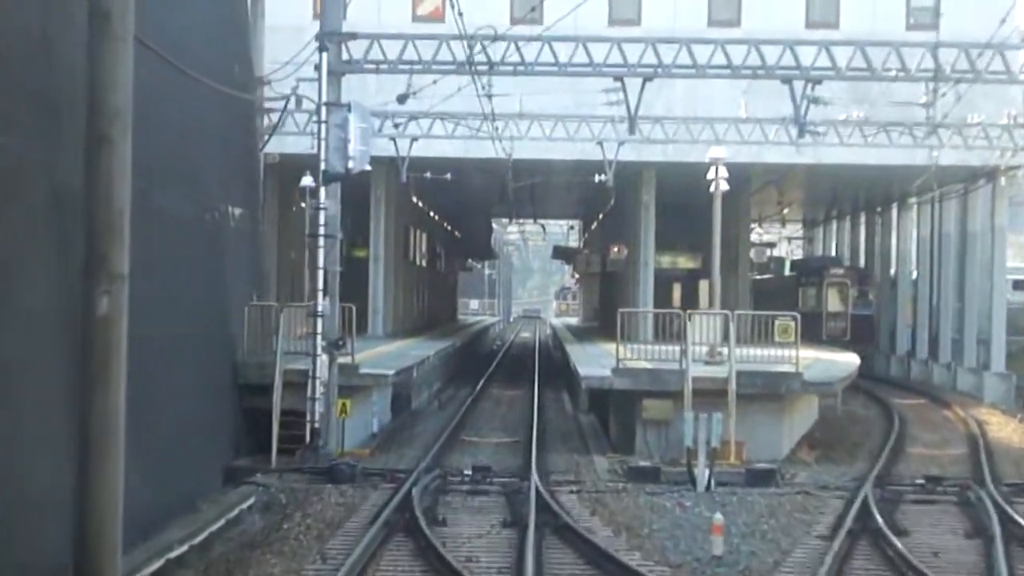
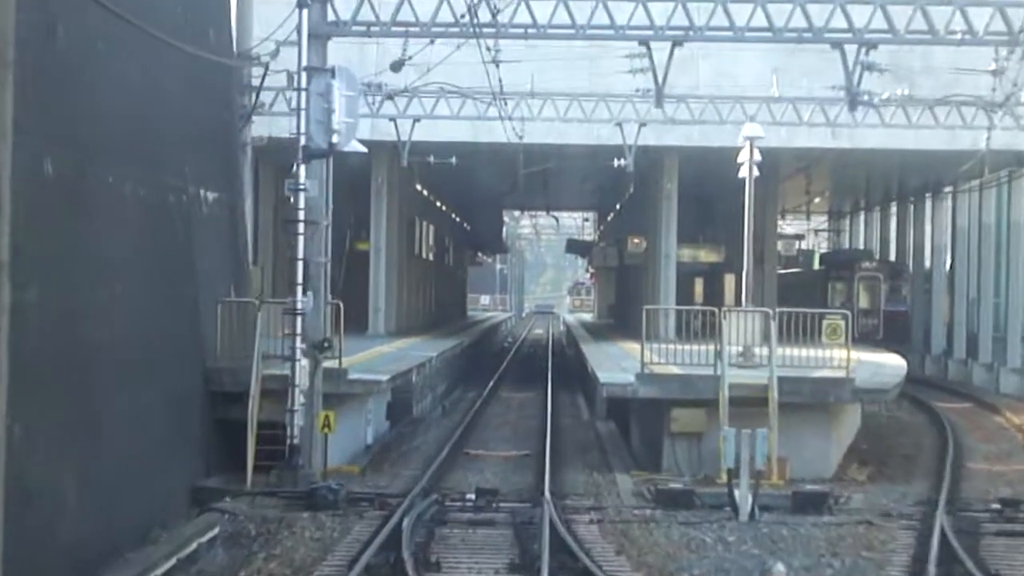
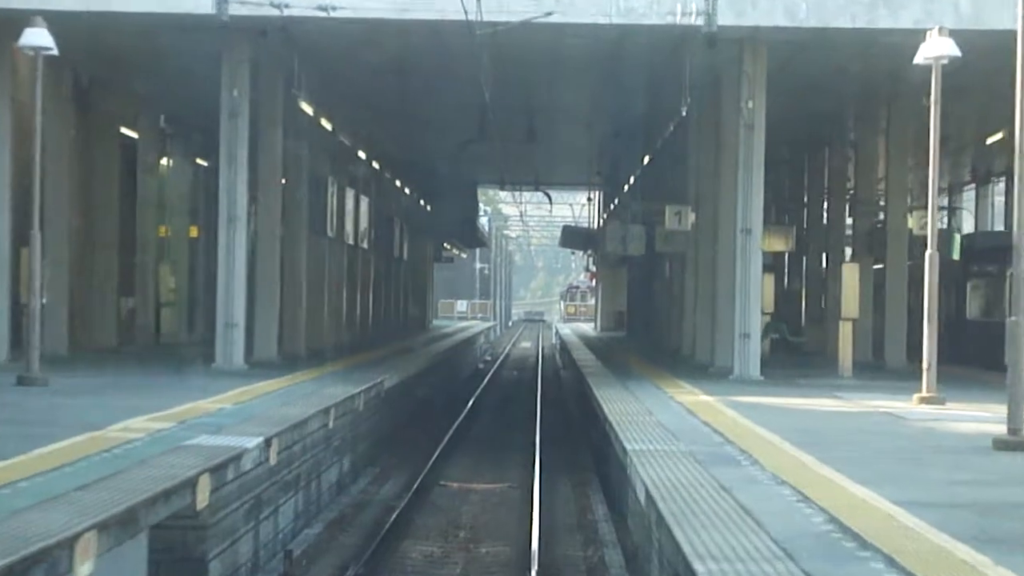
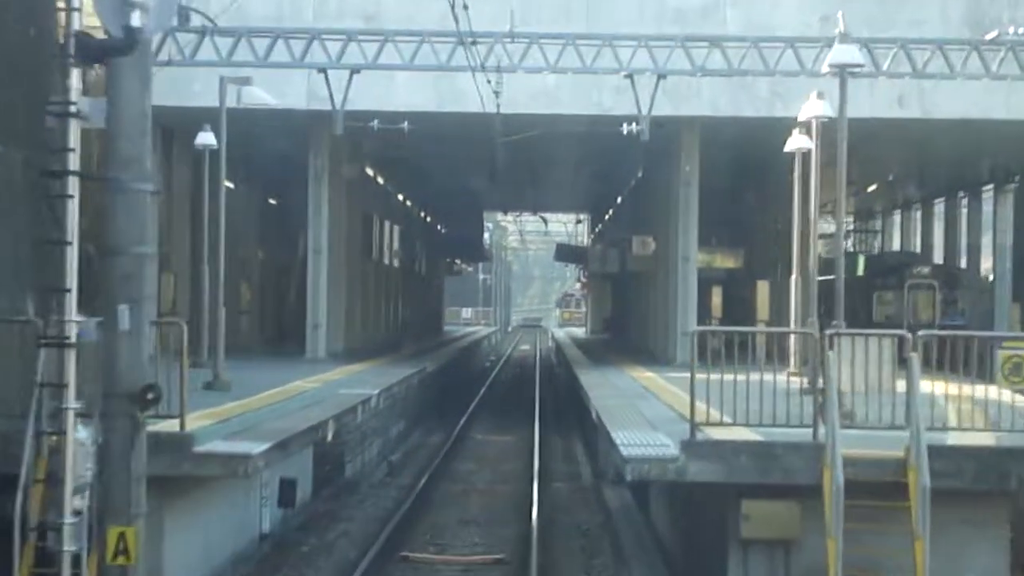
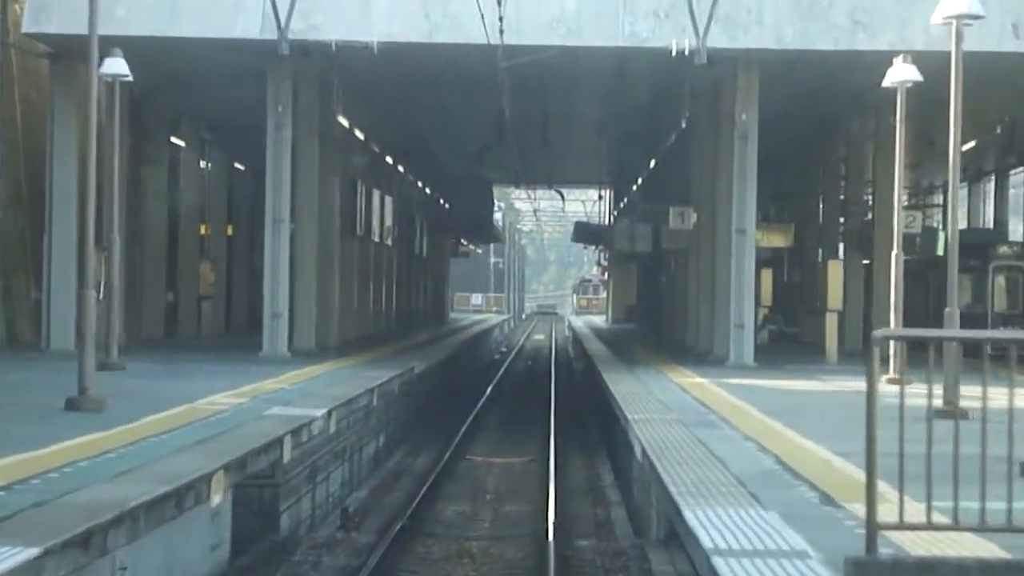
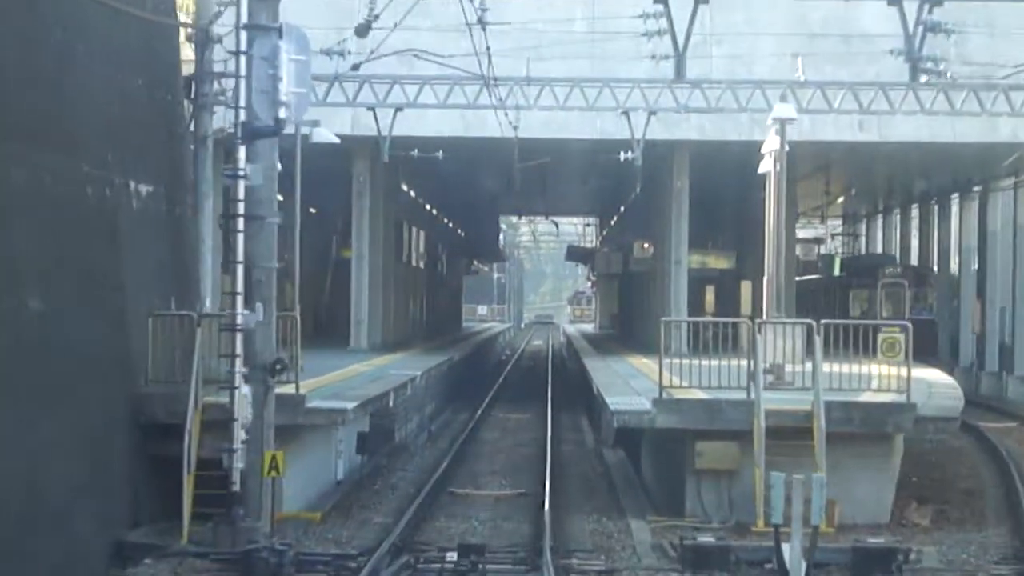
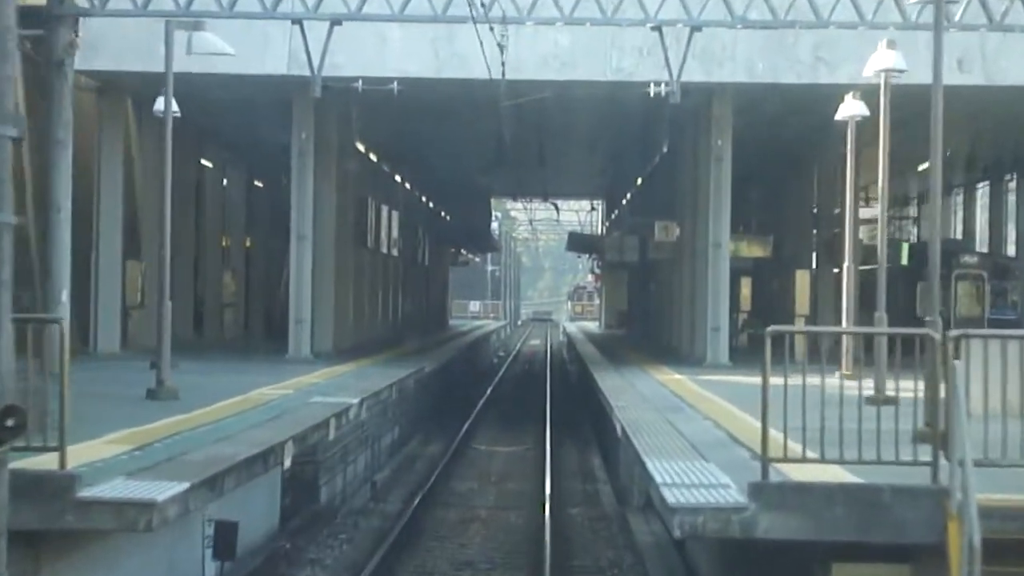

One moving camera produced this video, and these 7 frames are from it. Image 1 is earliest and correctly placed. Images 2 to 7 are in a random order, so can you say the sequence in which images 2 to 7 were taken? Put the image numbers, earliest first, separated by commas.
2, 6, 4, 7, 5, 3
